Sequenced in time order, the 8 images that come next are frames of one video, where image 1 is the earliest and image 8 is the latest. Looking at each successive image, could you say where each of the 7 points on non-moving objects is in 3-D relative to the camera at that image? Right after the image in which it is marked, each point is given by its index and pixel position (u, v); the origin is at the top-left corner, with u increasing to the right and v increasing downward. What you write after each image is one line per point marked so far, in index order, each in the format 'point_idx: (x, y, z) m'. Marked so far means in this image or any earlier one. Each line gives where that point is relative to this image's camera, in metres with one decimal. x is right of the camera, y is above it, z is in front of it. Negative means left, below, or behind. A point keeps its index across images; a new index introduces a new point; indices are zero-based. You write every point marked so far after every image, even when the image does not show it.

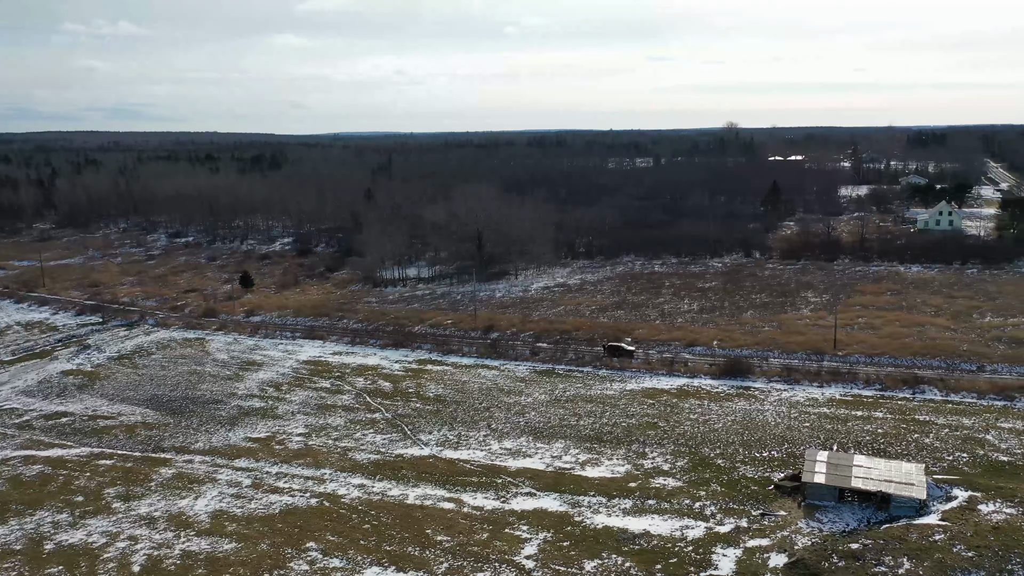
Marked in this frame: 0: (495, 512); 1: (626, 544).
0: (-0.3, -4.8, +17.2) m
1: (+2.2, -4.8, +15.3) m
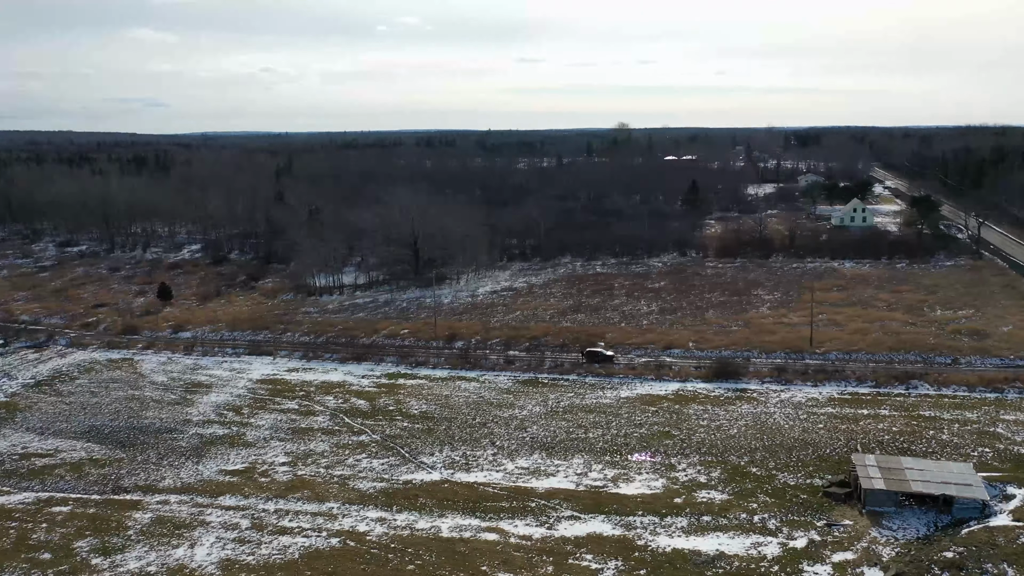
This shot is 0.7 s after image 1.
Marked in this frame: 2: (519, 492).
0: (+0.7, -5.0, +15.9) m
1: (+3.5, -5.0, +14.4) m
2: (+0.2, -4.7, +18.6) m
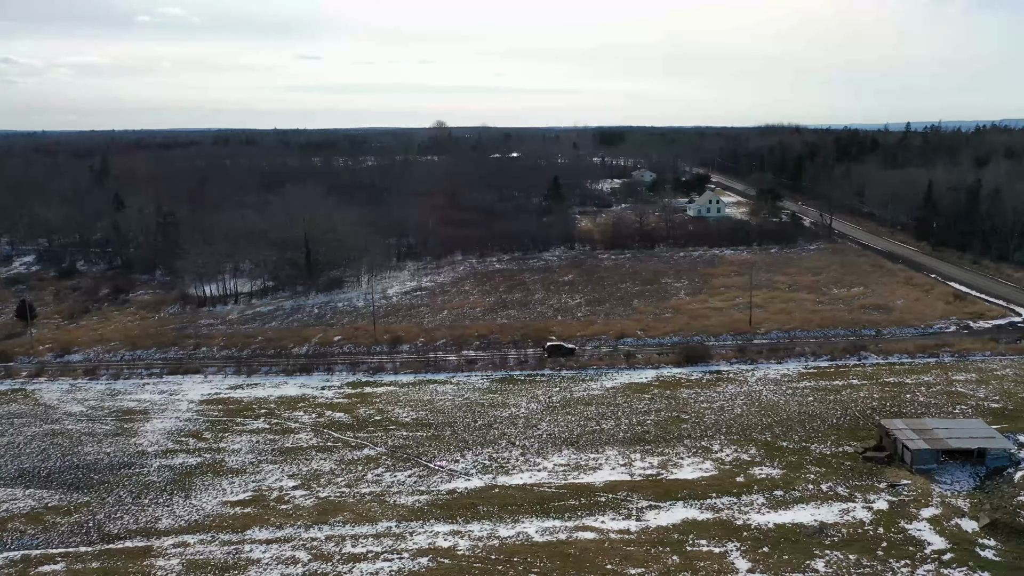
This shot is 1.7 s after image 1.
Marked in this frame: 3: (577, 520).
0: (+2.8, -4.8, +16.0) m
1: (+5.8, -4.7, +15.2) m
2: (+1.6, -4.6, +18.4) m
3: (+1.4, -4.8, +16.9) m
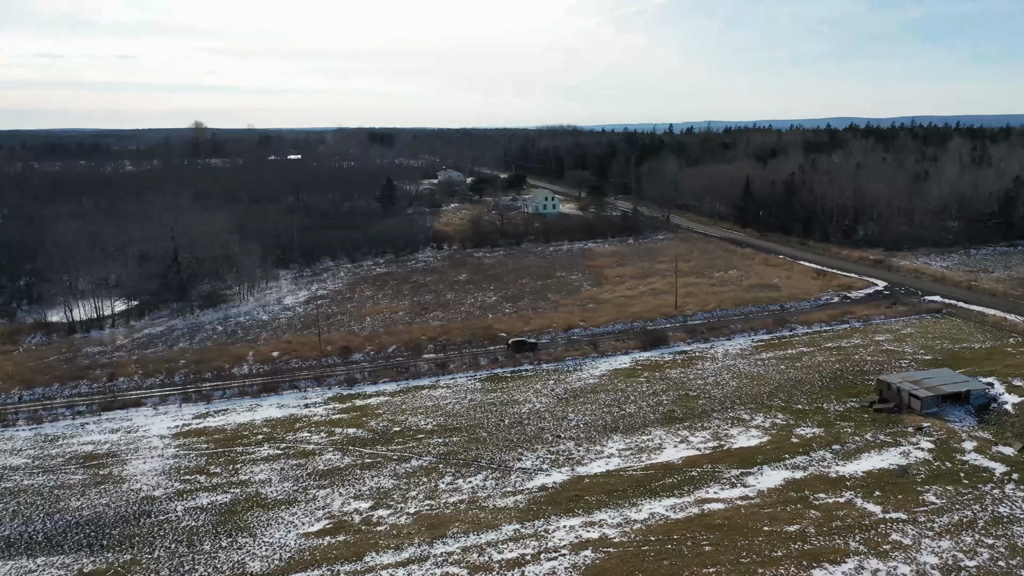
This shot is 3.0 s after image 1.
0: (+5.6, -4.5, +17.6) m
1: (+8.7, -4.1, +17.8) m
2: (+3.7, -4.3, +19.5) m
3: (+4.0, -4.6, +18.0) m
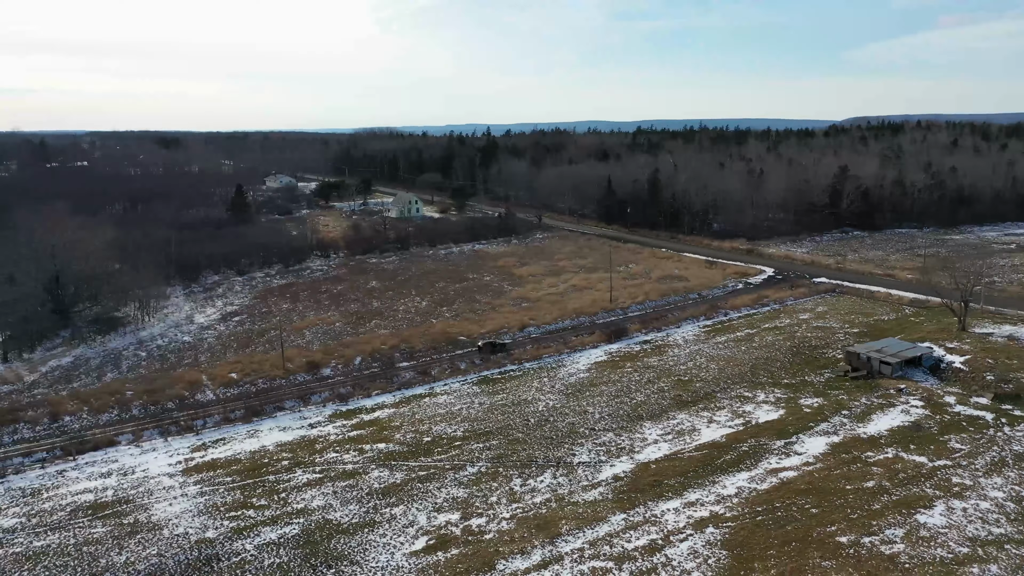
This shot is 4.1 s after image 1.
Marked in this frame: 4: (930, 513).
0: (+7.6, -4.1, +19.7) m
1: (+10.6, -3.6, +20.8) m
2: (+5.2, -4.1, +21.0) m
3: (+6.0, -4.3, +19.7) m
4: (+8.6, -4.6, +16.7) m
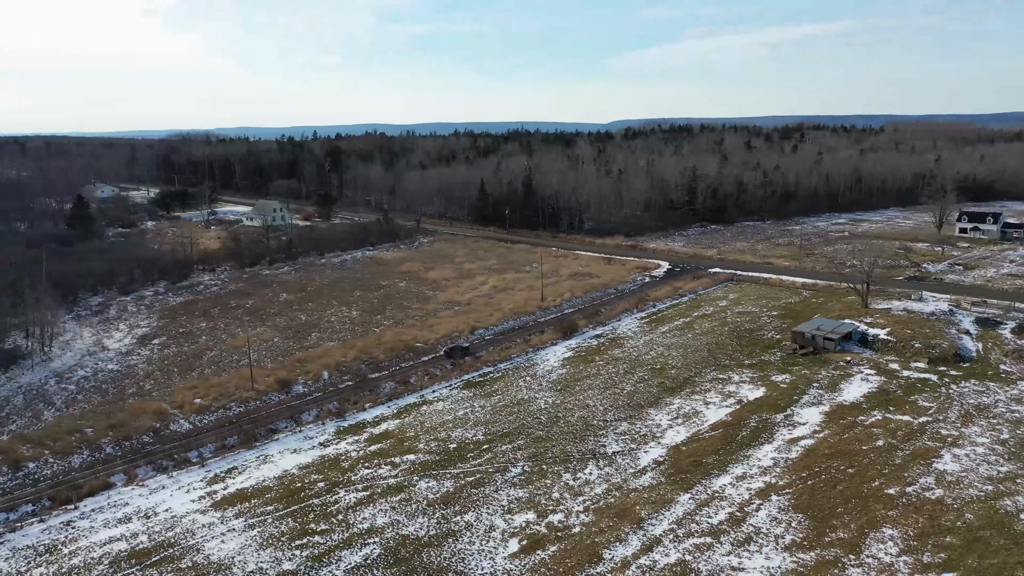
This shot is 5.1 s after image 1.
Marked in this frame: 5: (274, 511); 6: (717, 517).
0: (+8.7, -3.8, +22.2) m
1: (+11.2, -3.1, +24.0) m
2: (+6.0, -3.9, +22.9) m
3: (+7.1, -4.0, +21.8) m
4: (+10.4, -4.2, +19.6) m
5: (-5.6, -5.2, +19.0) m
6: (+4.5, -5.1, +18.2) m
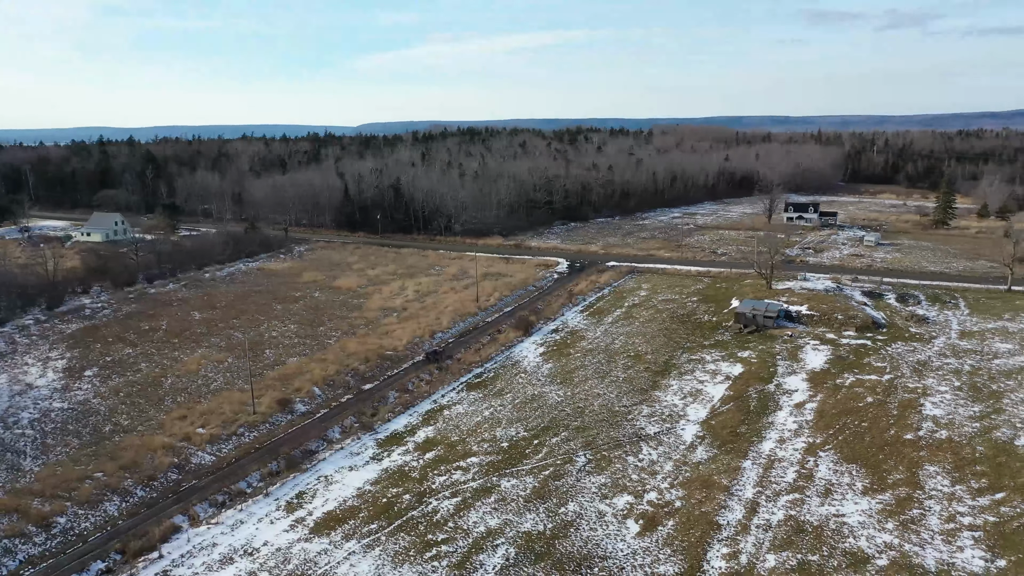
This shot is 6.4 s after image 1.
0: (+9.6, -3.2, +25.5) m
1: (+11.5, -2.4, +28.0) m
2: (+6.9, -3.5, +25.4) m
3: (+8.2, -3.6, +24.7) m
4: (+12.0, -3.5, +23.6) m
5: (-3.0, -5.4, +18.4) m
6: (+6.9, -4.7, +20.5) m
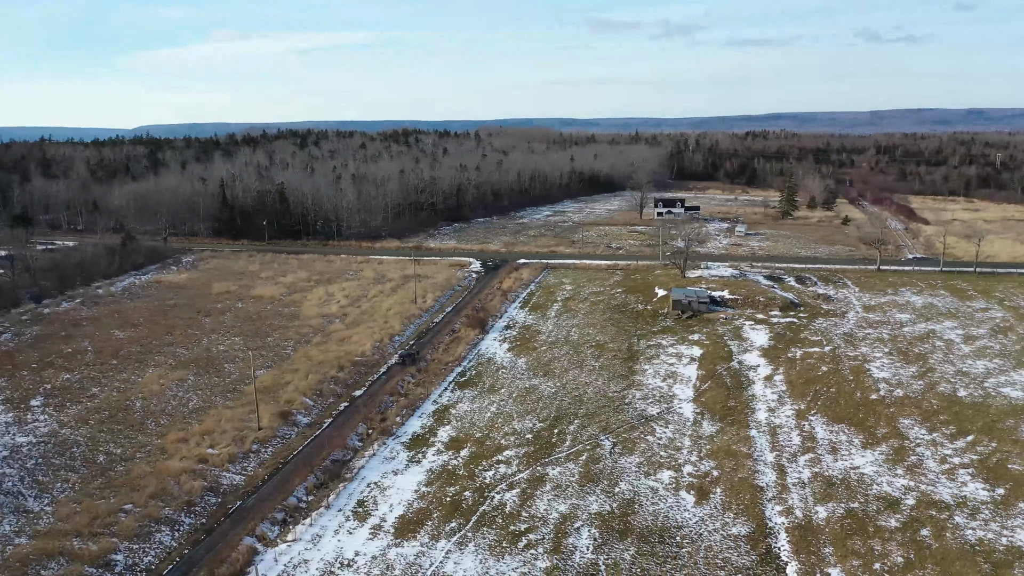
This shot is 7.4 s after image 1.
0: (+9.3, -2.7, +28.5) m
1: (+10.5, -1.8, +31.3) m
2: (+6.7, -3.0, +27.8) m
3: (+8.1, -3.1, +27.3) m
4: (+12.1, -2.8, +27.1) m
5: (-1.2, -5.4, +18.6) m
6: (+7.9, -4.3, +23.0) m
